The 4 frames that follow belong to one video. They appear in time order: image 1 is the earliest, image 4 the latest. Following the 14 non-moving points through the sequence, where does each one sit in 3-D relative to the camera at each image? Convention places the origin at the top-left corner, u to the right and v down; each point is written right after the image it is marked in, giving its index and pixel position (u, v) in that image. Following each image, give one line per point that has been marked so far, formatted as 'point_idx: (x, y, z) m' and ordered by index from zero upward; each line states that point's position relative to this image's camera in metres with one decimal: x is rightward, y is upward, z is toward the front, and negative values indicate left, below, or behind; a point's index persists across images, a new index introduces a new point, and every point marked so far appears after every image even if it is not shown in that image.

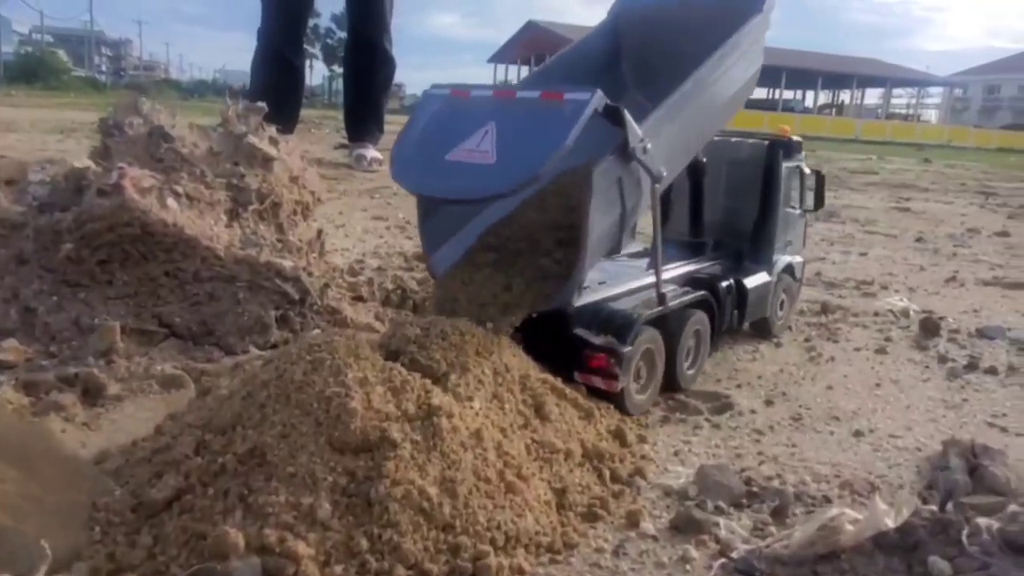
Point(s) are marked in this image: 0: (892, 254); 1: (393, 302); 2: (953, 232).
0: (+5.7, +0.5, +11.9) m
1: (-0.9, -0.1, +5.9) m
2: (+8.9, +1.1, +16.0) m
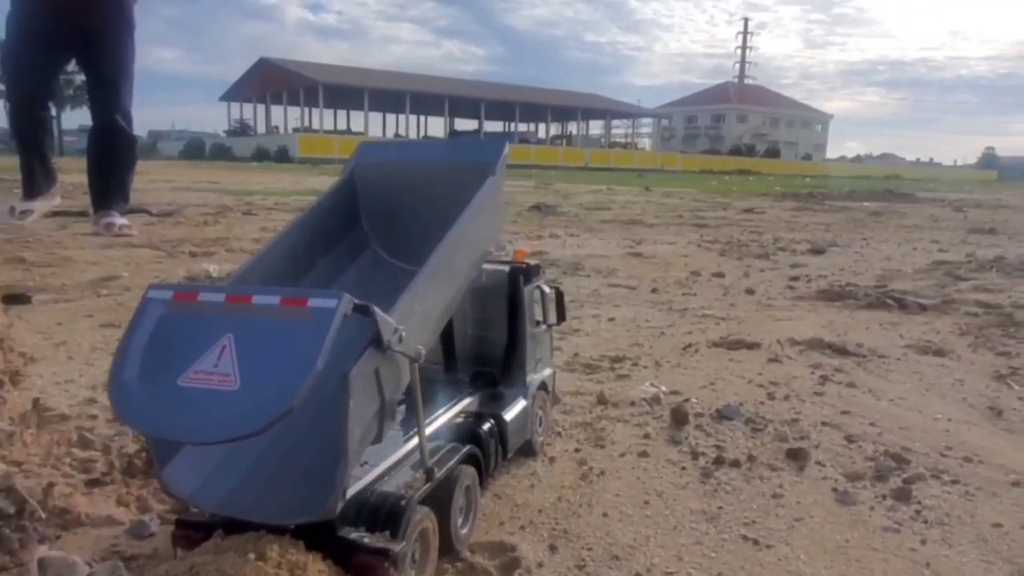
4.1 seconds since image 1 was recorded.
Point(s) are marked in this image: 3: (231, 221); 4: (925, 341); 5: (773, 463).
0: (+2.0, -0.4, +12.9) m
1: (-2.5, -1.2, +5.2) m
2: (+3.8, +0.2, +17.8) m
3: (-6.1, +1.4, +17.2) m
4: (+5.9, -0.8, +11.3) m
5: (+2.0, -1.3, +6.1) m
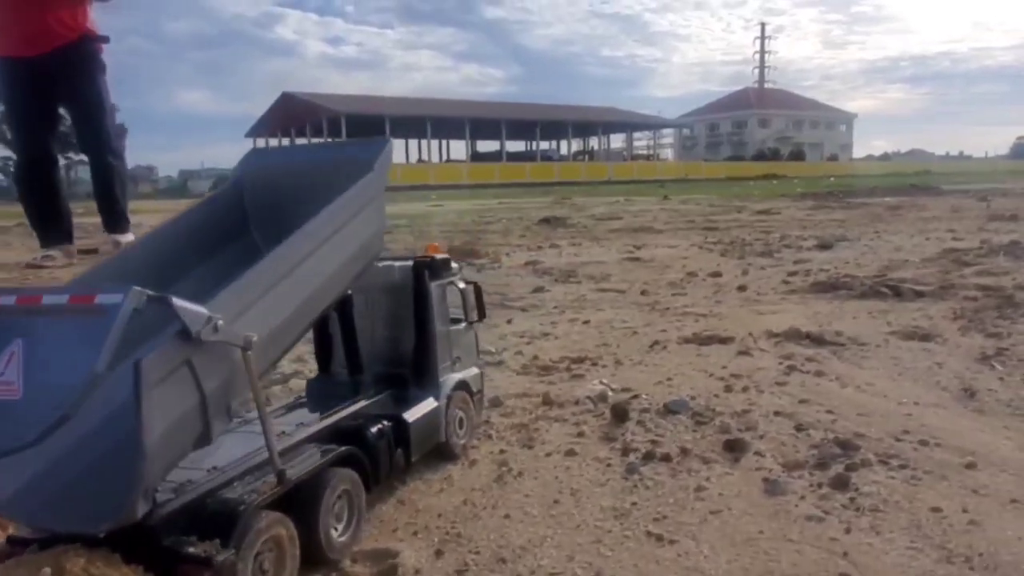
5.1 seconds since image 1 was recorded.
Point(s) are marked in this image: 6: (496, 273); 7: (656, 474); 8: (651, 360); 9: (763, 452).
0: (+1.6, -0.4, +12.5) m
1: (-3.1, -1.3, +5.0) m
2: (+3.5, +0.2, +17.4) m
3: (-6.4, +0.8, +17.1) m
4: (+5.5, -0.5, +10.7) m
5: (+1.4, -1.2, +5.7) m
6: (-0.4, +0.4, +18.4) m
7: (+1.0, -1.3, +5.3) m
8: (+1.6, -0.8, +8.9) m
9: (+1.8, -1.2, +5.7) m
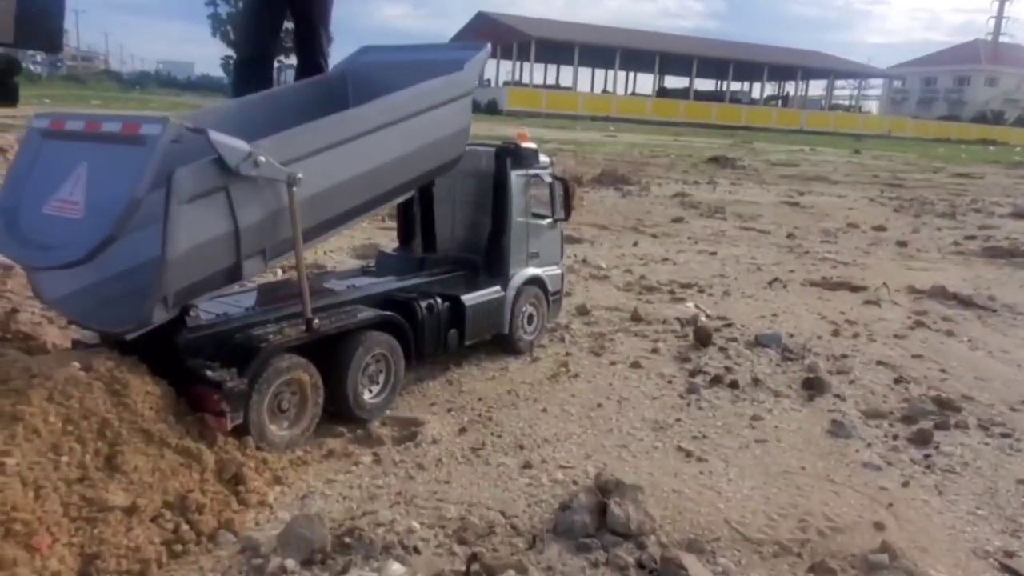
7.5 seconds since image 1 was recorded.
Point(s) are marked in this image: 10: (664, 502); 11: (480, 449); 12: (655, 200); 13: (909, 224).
0: (+3.5, +0.5, +11.8) m
1: (-2.7, -0.2, +5.5) m
2: (+6.5, +1.2, +16.1) m
3: (-3.2, +3.2, +17.8) m
4: (+6.9, -0.2, +9.3) m
5: (+1.8, -0.7, +5.2) m
6: (+2.9, +2.0, +17.8) m
7: (+1.3, -0.7, +5.0) m
8: (+2.7, -0.1, +8.3) m
9: (+2.2, -0.7, +5.2) m
10: (+0.7, -1.0, +3.6) m
11: (-0.2, -0.8, +4.1) m
12: (+3.3, +2.1, +18.3) m
13: (+9.0, +1.5, +17.8) m
